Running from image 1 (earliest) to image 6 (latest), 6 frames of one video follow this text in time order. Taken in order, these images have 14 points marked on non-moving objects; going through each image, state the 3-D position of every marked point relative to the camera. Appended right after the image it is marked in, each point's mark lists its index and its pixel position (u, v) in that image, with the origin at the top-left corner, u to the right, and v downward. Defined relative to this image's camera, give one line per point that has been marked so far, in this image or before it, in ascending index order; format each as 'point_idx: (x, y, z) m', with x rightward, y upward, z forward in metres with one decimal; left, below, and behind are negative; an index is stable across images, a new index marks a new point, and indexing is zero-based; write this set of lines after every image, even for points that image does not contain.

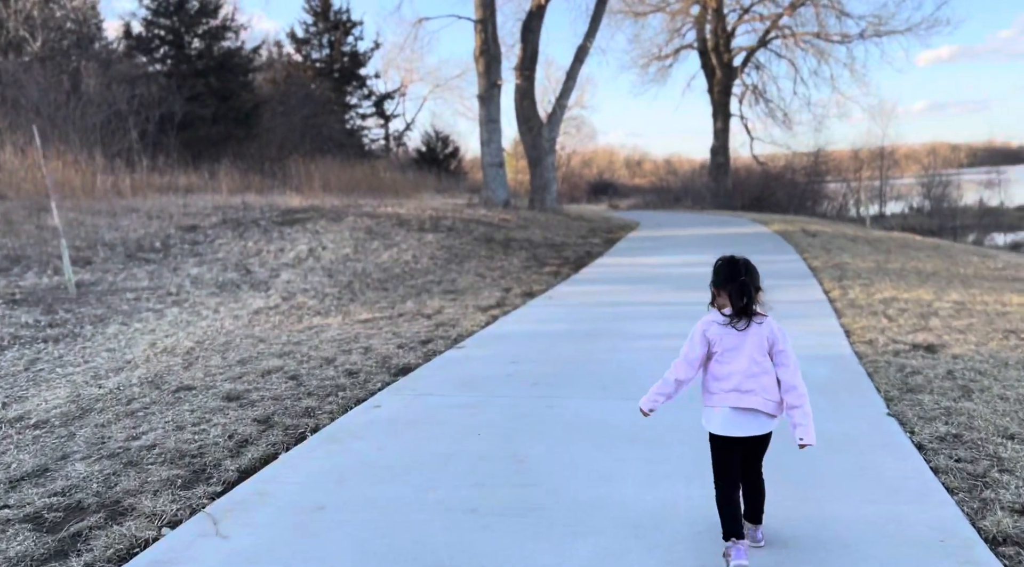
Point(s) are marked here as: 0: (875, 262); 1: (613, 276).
0: (+5.2, +0.3, +10.9) m
1: (+1.4, +0.1, +10.7) m
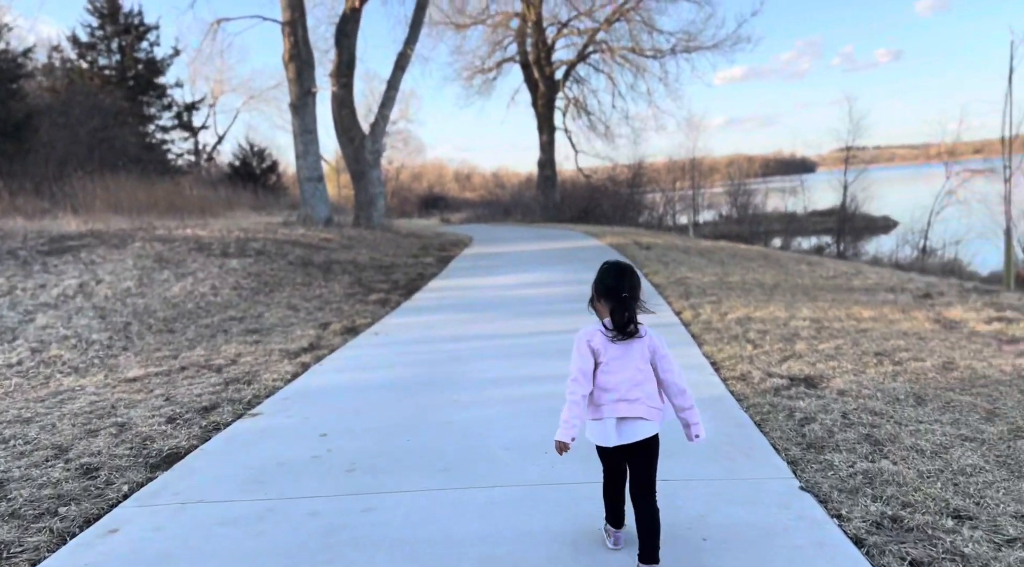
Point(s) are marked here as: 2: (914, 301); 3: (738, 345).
0: (+2.8, +0.1, +10.5) m
1: (-0.8, -0.2, +9.5) m
2: (+4.5, -0.2, +8.5) m
3: (+1.8, -0.5, +6.2) m
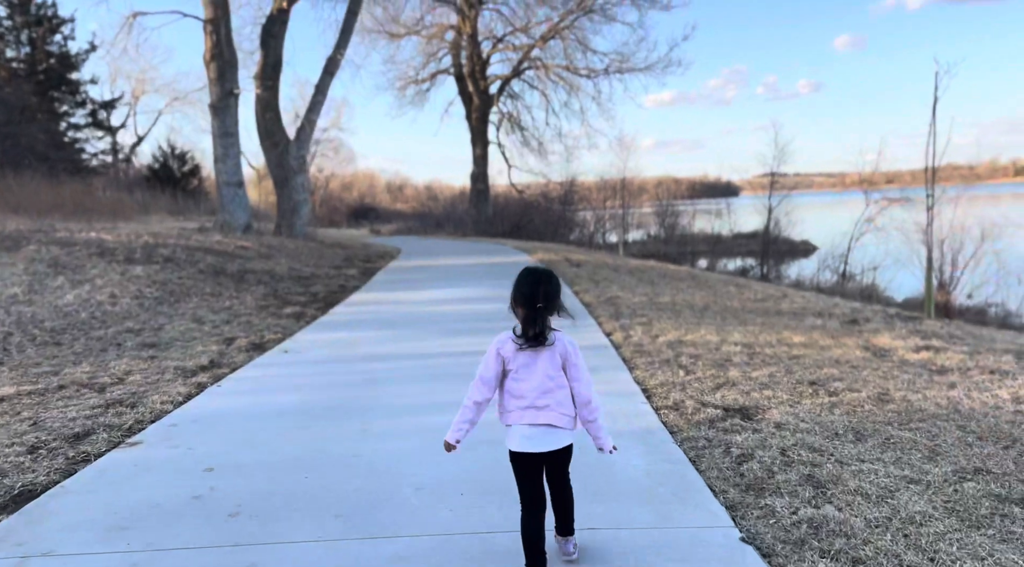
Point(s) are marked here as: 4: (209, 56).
0: (+1.8, -0.2, +10.3) m
1: (-1.7, -0.4, +9.0) m
2: (+3.7, -0.5, +8.5) m
3: (+1.2, -0.7, +5.9) m
4: (-7.4, +5.6, +18.8) m
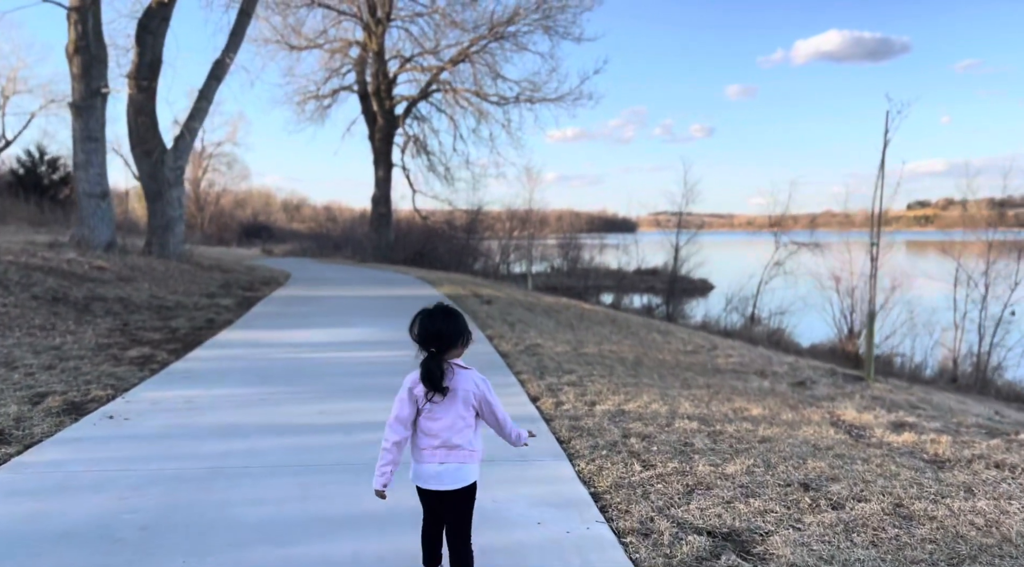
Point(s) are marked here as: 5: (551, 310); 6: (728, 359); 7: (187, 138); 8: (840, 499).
0: (+0.6, -0.7, +9.0) m
1: (-2.6, -0.8, +7.2) m
2: (+2.7, -1.0, +7.4) m
3: (+0.6, -1.1, +4.6) m
4: (-9.4, +5.0, +16.4) m
5: (+0.7, -0.5, +13.4) m
6: (+2.6, -0.9, +9.4) m
7: (-7.7, +3.5, +18.3) m
8: (+1.7, -1.1, +4.1) m
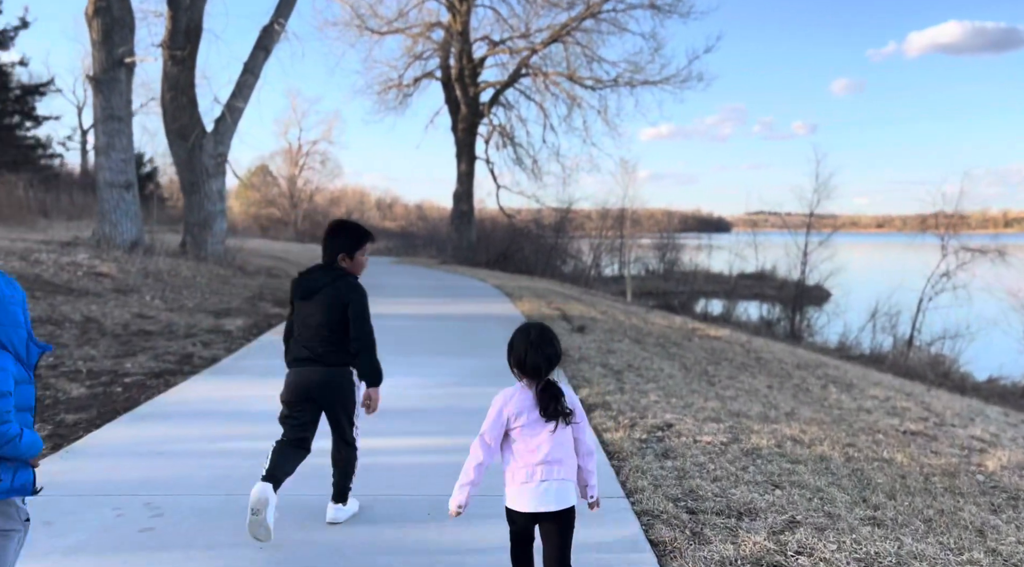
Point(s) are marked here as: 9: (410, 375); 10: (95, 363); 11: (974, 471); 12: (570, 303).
0: (+1.4, -1.0, +5.4) m
1: (-2.0, -1.0, +4.0) m
2: (+3.3, -1.4, +3.6) m
3: (+0.9, -1.3, +1.0) m
4: (-7.6, +4.9, +13.9) m
5: (+2.0, -0.7, +9.7) m
6: (+3.5, -1.2, +5.5) m
7: (-5.7, +3.3, +15.5) m
8: (+1.9, -1.4, +0.3) m
9: (-0.9, -0.8, +6.8) m
10: (-3.8, -0.7, +6.9) m
11: (+3.1, -1.2, +5.2) m
12: (+1.0, -0.4, +13.2) m
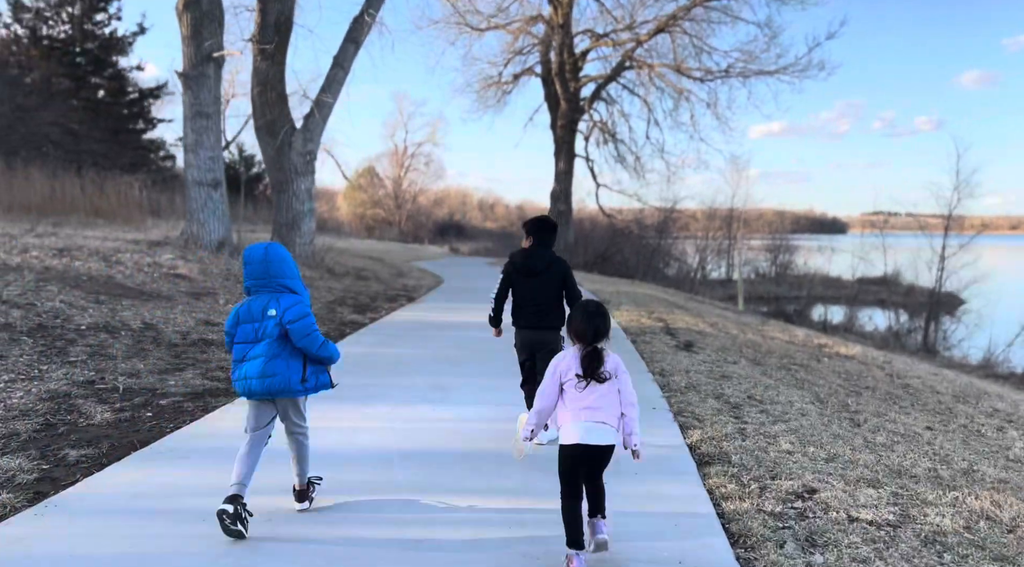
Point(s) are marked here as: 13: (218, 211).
0: (+1.9, -1.1, +4.0) m
1: (-1.7, -1.1, +3.1) m
2: (+3.5, -1.5, +2.0) m
3: (+0.8, -1.4, -0.3) m
4: (-5.8, +4.9, +13.6) m
5: (+3.1, -0.9, +8.3) m
6: (+3.9, -1.4, +3.9) m
7: (-3.8, +3.3, +15.0) m
8: (+1.7, -1.5, -1.0) m
9: (-0.2, -0.9, +5.8) m
10: (-3.0, -0.7, +6.2) m
11: (+3.6, -1.4, +3.6) m
12: (+2.5, -0.5, +11.9) m
13: (-5.5, +1.3, +14.2) m
